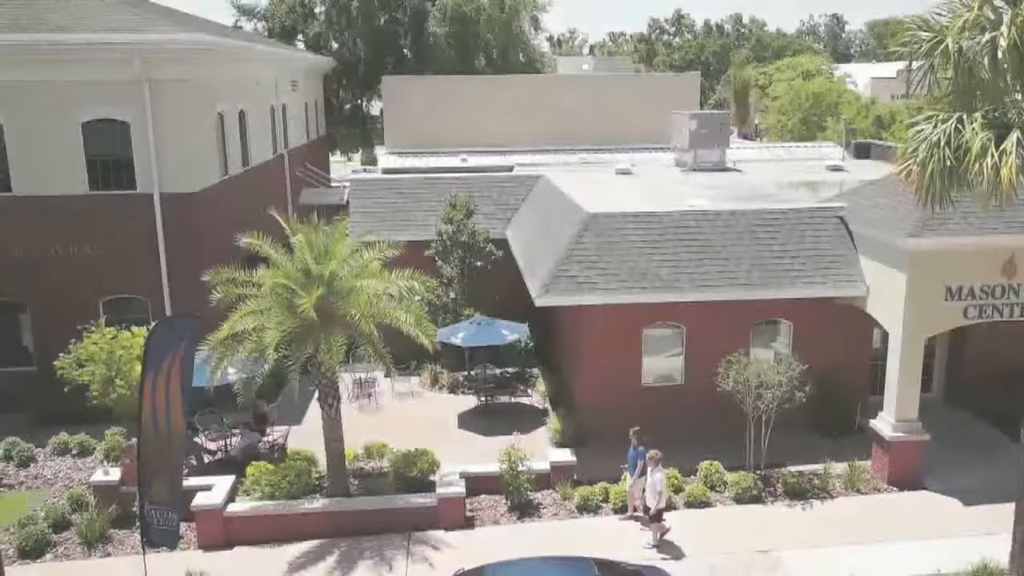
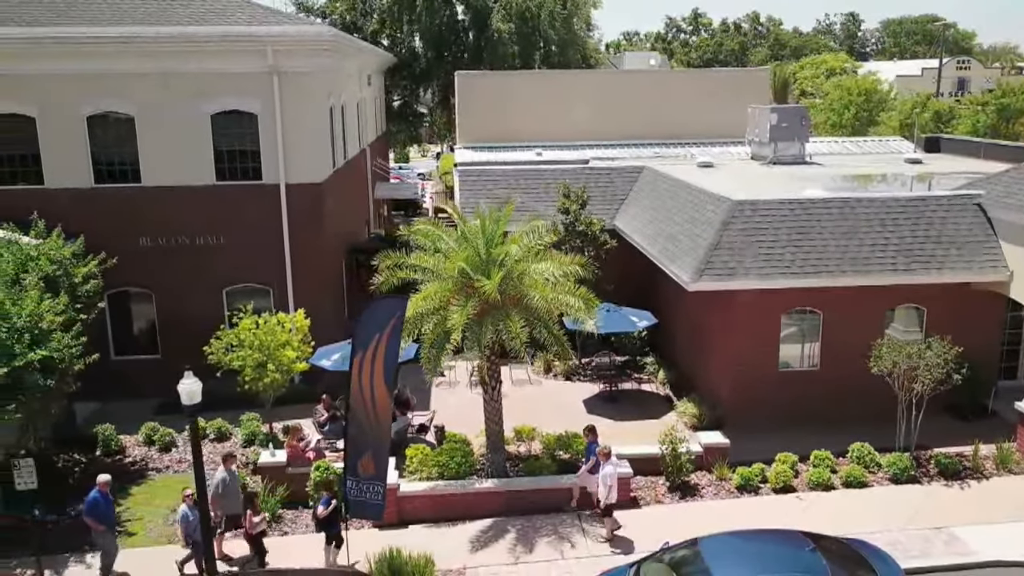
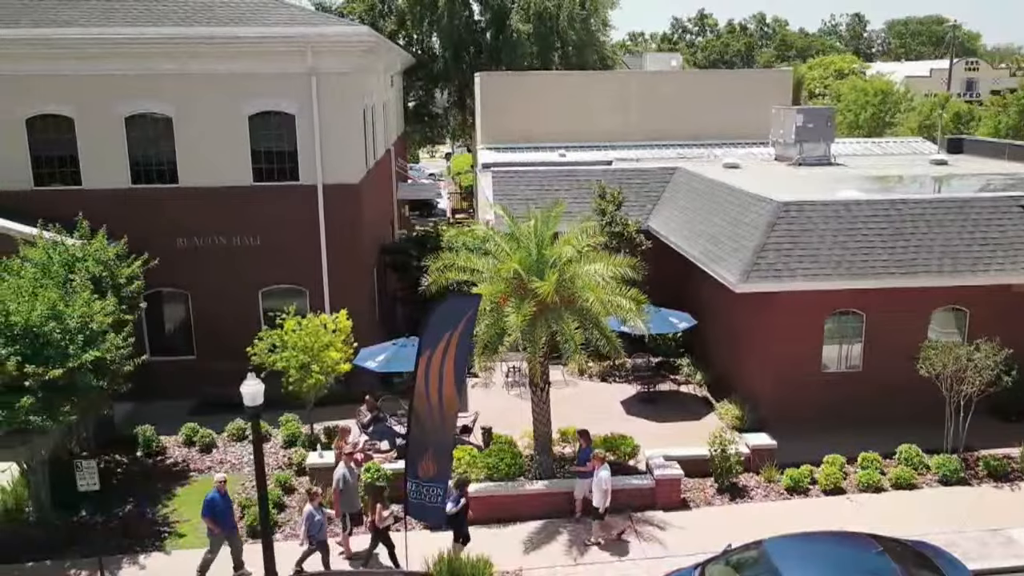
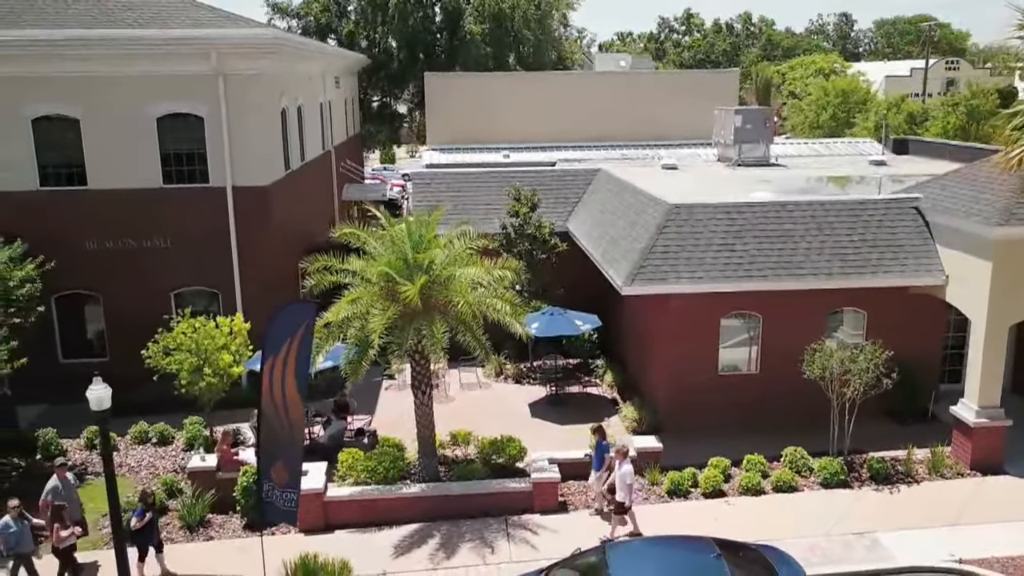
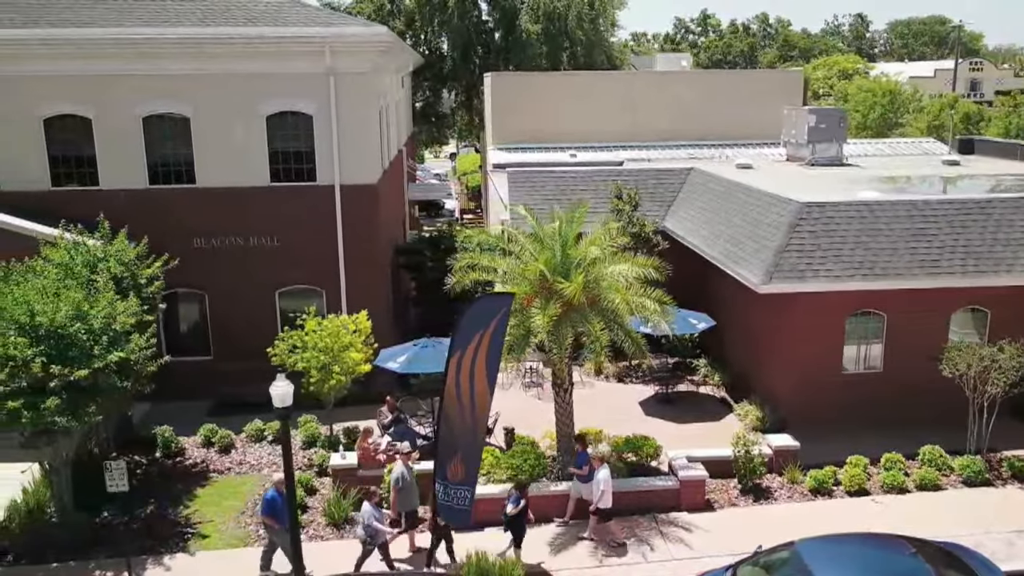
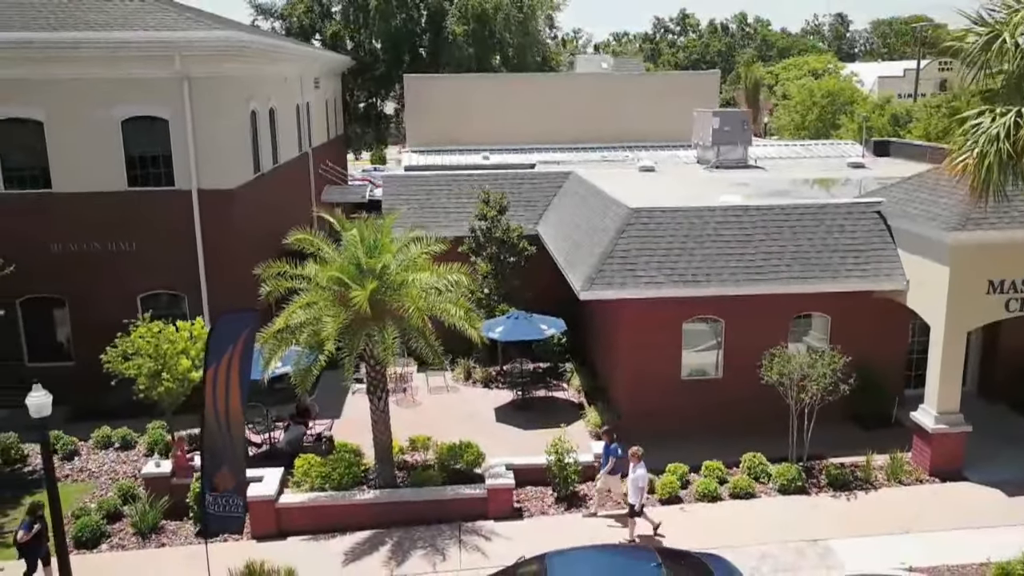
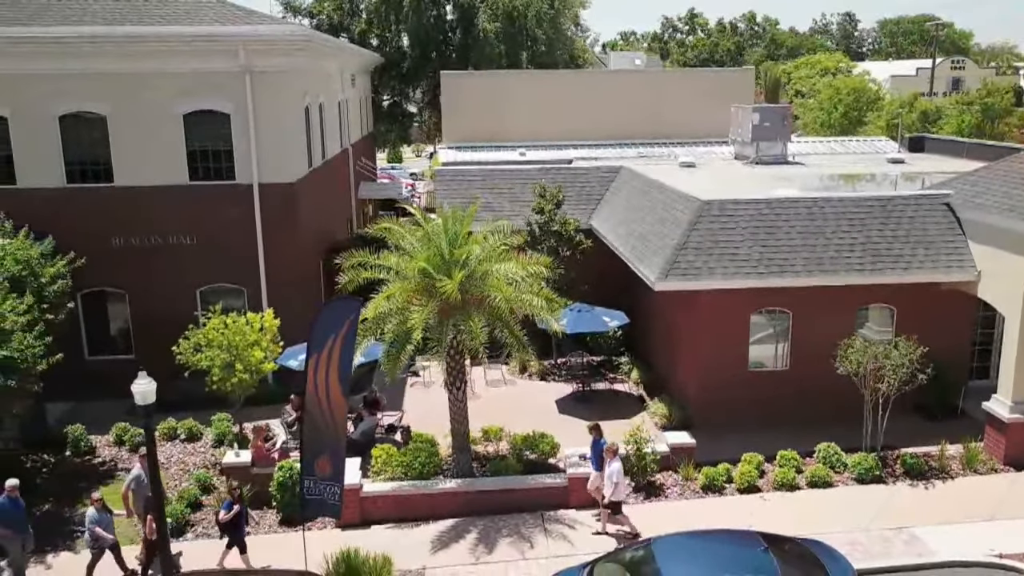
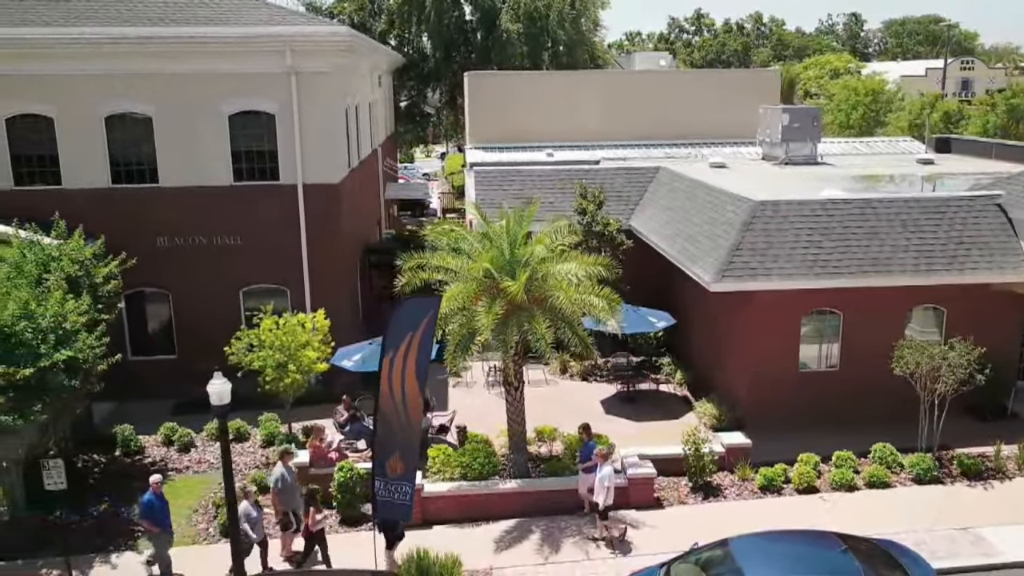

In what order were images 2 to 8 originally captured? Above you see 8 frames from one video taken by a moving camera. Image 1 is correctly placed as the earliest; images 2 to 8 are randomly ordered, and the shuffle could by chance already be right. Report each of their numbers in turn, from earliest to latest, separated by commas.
6, 4, 7, 2, 8, 3, 5
